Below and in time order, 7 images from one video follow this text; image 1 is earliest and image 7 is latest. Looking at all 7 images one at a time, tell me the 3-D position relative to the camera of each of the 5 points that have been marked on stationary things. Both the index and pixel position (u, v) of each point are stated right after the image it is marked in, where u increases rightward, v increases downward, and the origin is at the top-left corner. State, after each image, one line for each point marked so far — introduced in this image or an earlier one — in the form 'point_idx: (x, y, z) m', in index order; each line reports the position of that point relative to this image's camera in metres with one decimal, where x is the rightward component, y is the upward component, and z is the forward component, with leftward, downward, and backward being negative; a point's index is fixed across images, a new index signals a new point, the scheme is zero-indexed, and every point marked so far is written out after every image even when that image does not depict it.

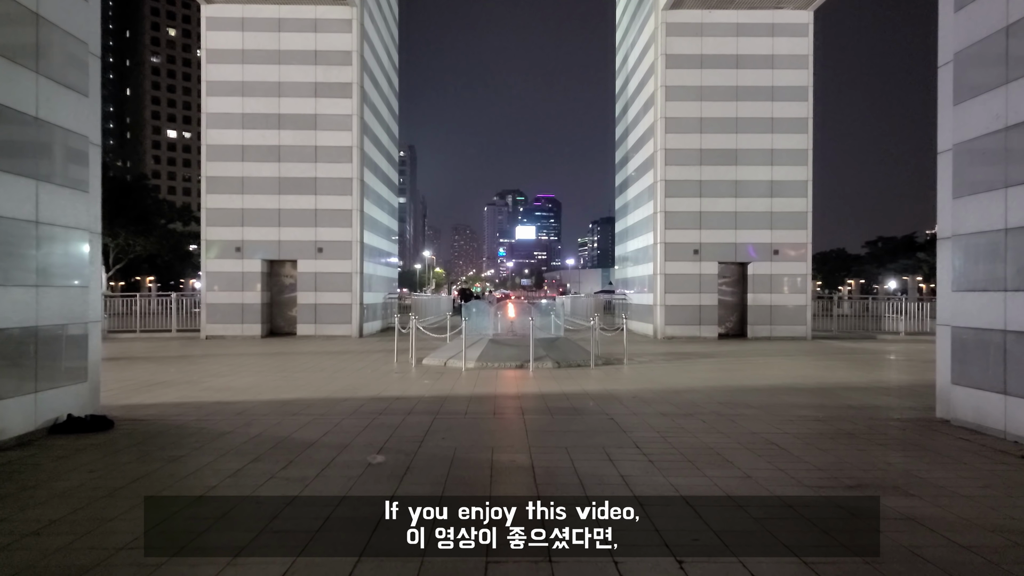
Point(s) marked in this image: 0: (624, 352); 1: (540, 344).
0: (+3.4, -2.0, +20.4) m
1: (+0.7, -1.5, +17.5) m
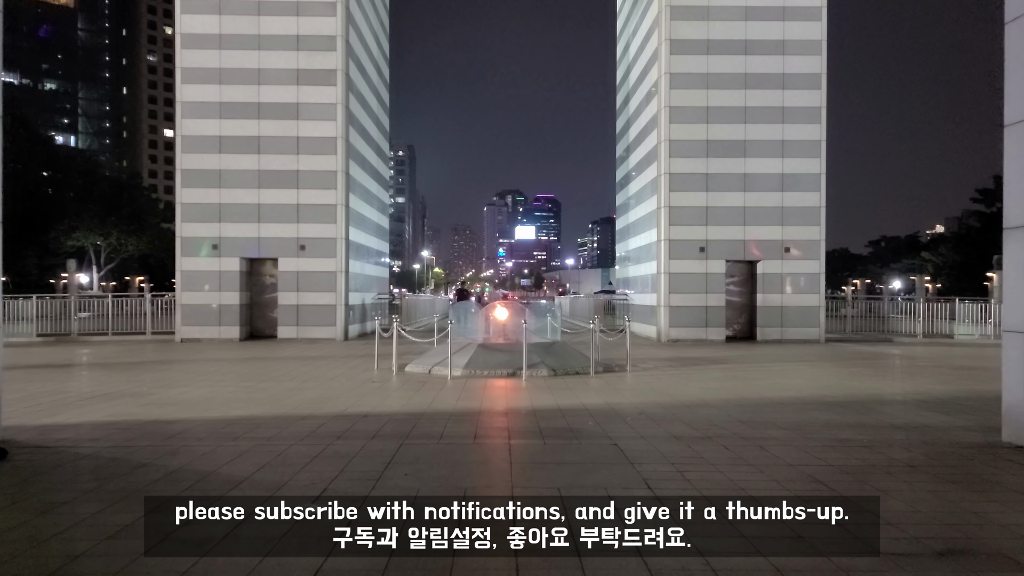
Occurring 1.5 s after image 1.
0: (+3.2, -2.0, +18.8) m
1: (+0.5, -1.4, +15.9) m
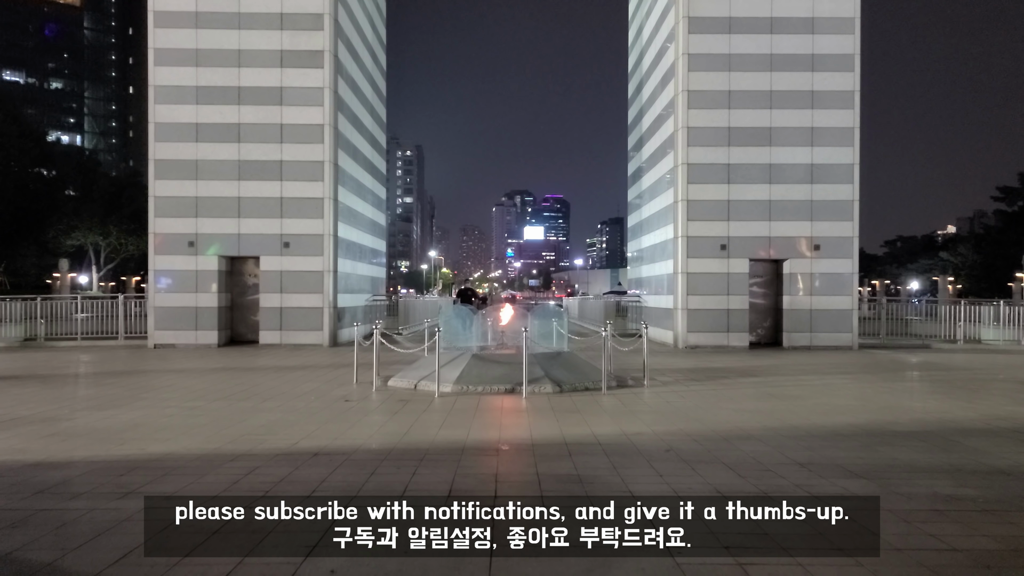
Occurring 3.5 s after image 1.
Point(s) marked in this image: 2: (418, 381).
0: (+3.3, -2.0, +16.6) m
1: (+0.5, -1.5, +13.7) m
2: (-1.9, -1.9, +13.3) m
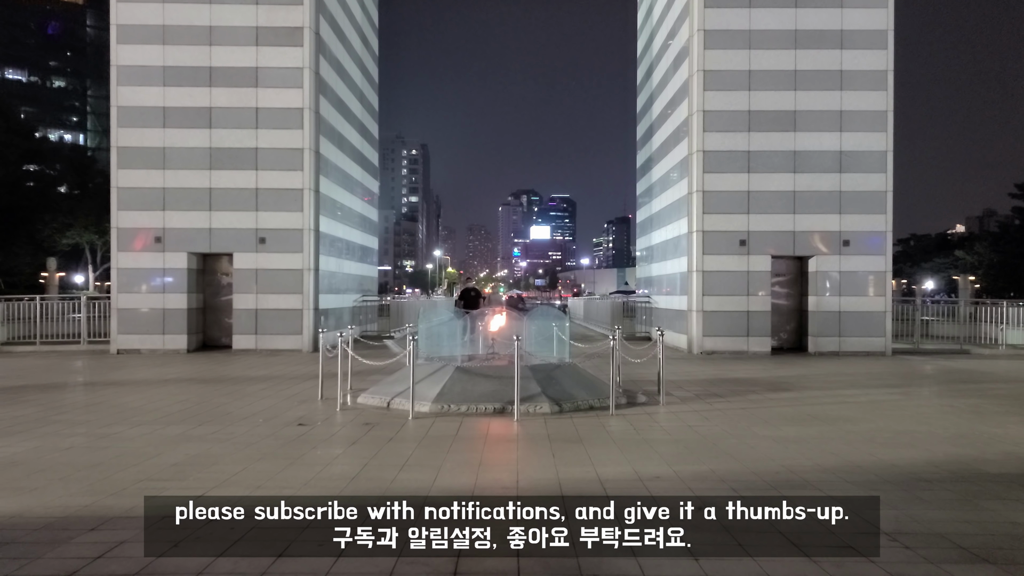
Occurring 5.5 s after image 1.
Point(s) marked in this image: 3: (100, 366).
0: (+3.1, -2.0, +14.4) m
1: (+0.3, -1.5, +11.6) m
2: (-2.1, -1.9, +11.3) m
3: (-11.8, -2.2, +18.8) m
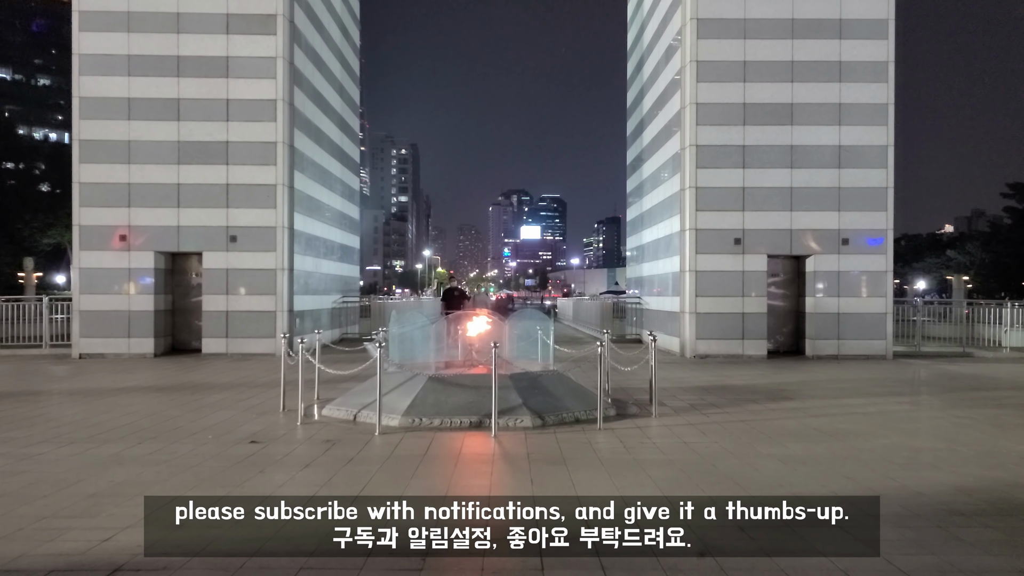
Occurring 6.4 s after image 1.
0: (+2.8, -2.1, +13.5) m
1: (0.0, -1.5, +10.6) m
2: (-2.4, -1.9, +10.3) m
3: (-12.2, -2.2, +17.6) m
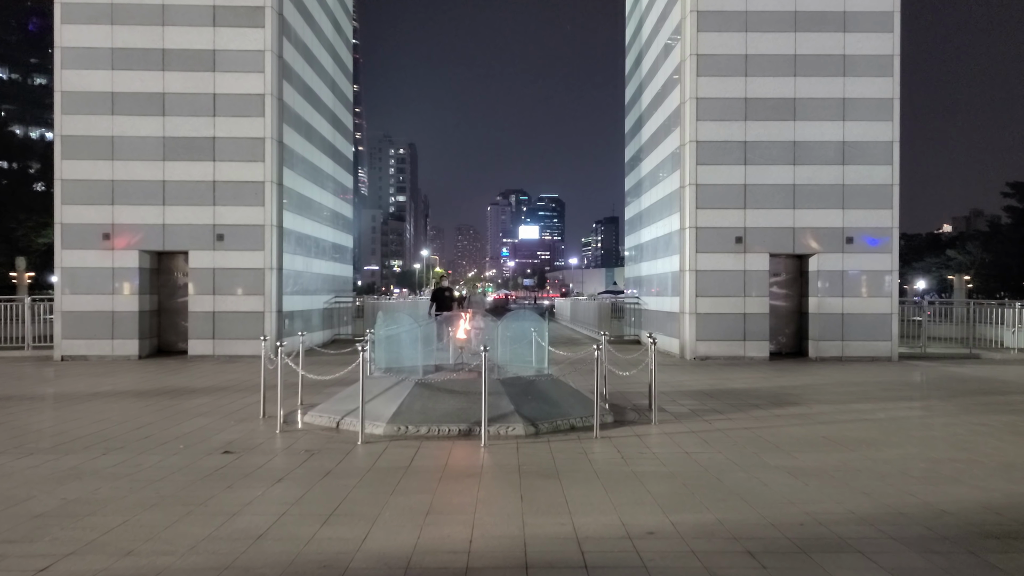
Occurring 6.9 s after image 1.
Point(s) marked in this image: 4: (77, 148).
0: (+2.6, -2.1, +13.0) m
1: (-0.1, -1.5, +10.1) m
2: (-2.5, -1.9, +9.7) m
3: (-12.4, -2.2, +17.1) m
4: (-12.6, +4.1, +19.0) m
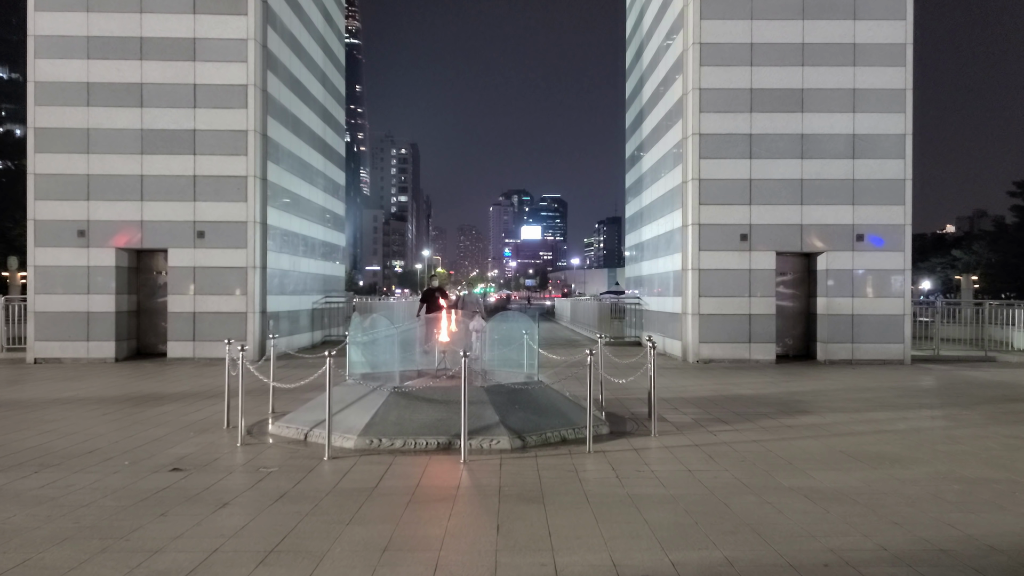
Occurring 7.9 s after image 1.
0: (+2.4, -2.0, +12.1) m
1: (-0.3, -1.5, +9.2) m
2: (-2.7, -1.9, +8.9) m
3: (-12.5, -2.2, +16.2) m
4: (-12.8, +4.1, +18.2) m
